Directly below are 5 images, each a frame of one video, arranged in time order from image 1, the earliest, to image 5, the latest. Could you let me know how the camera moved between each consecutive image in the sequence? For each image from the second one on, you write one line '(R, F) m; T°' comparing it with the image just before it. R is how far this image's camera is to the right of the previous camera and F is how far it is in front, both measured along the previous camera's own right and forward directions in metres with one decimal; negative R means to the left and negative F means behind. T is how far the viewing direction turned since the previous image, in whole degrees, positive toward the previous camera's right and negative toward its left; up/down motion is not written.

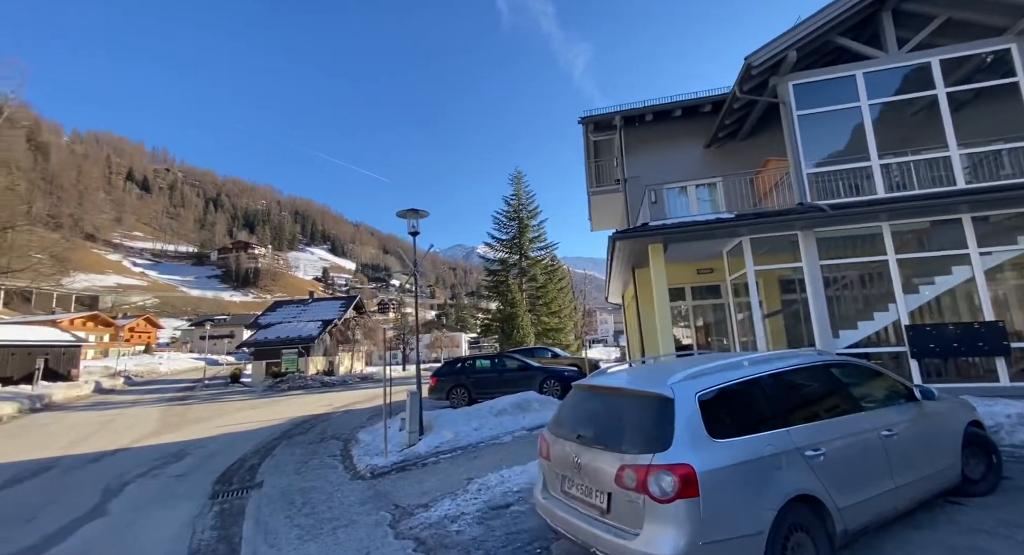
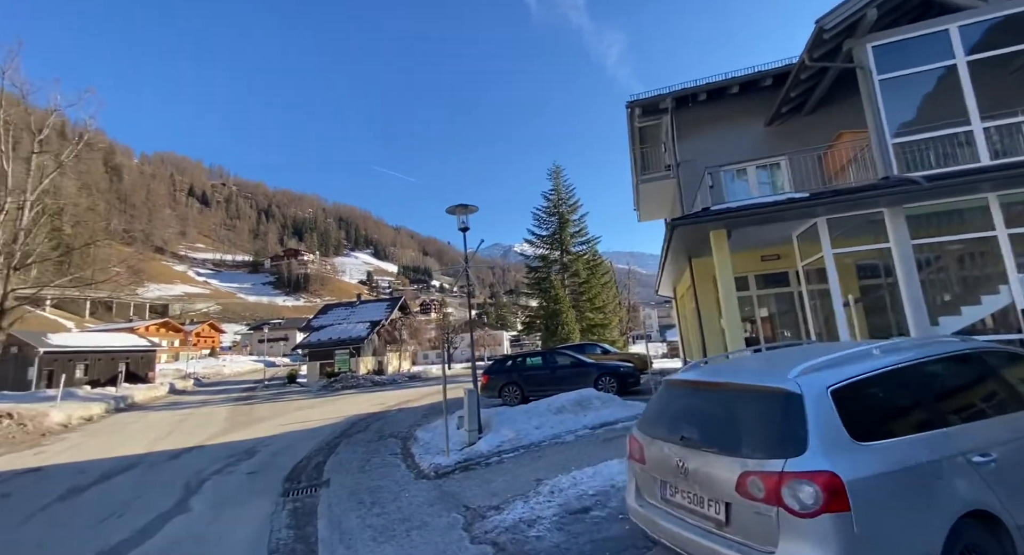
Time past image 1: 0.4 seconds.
(-0.3, +0.2) m; -5°
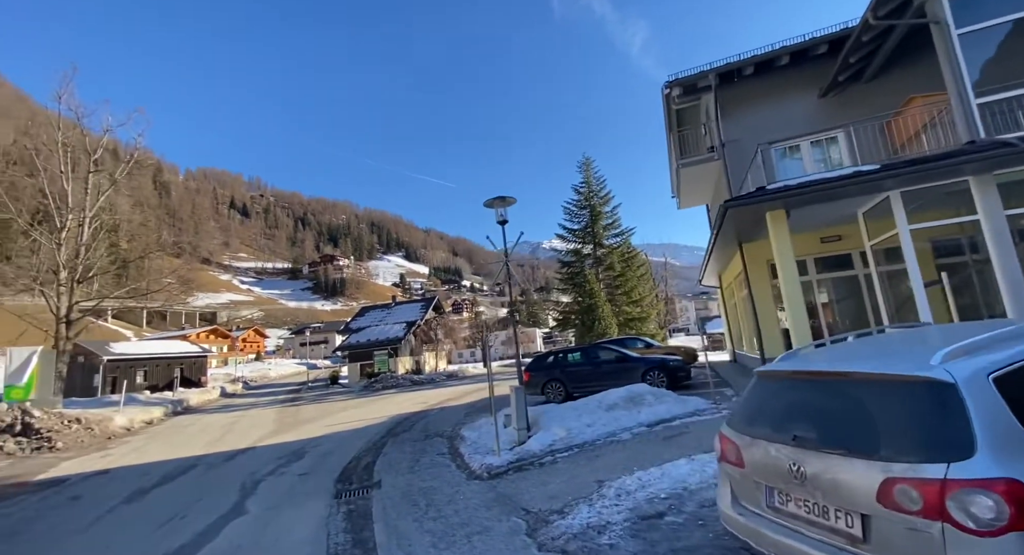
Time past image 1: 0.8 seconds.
(-0.2, +0.3) m; -4°
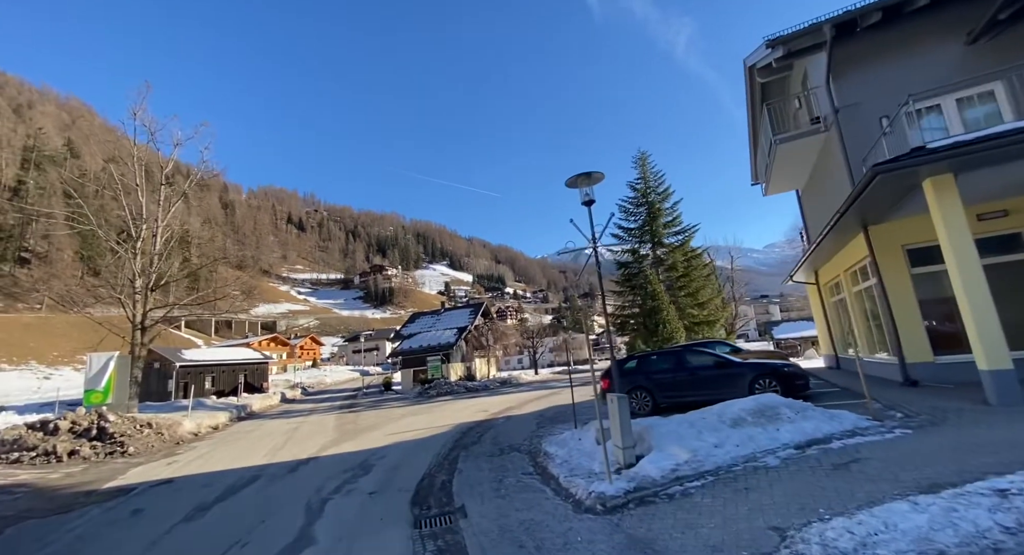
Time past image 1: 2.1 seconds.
(-0.7, +1.1) m; -6°
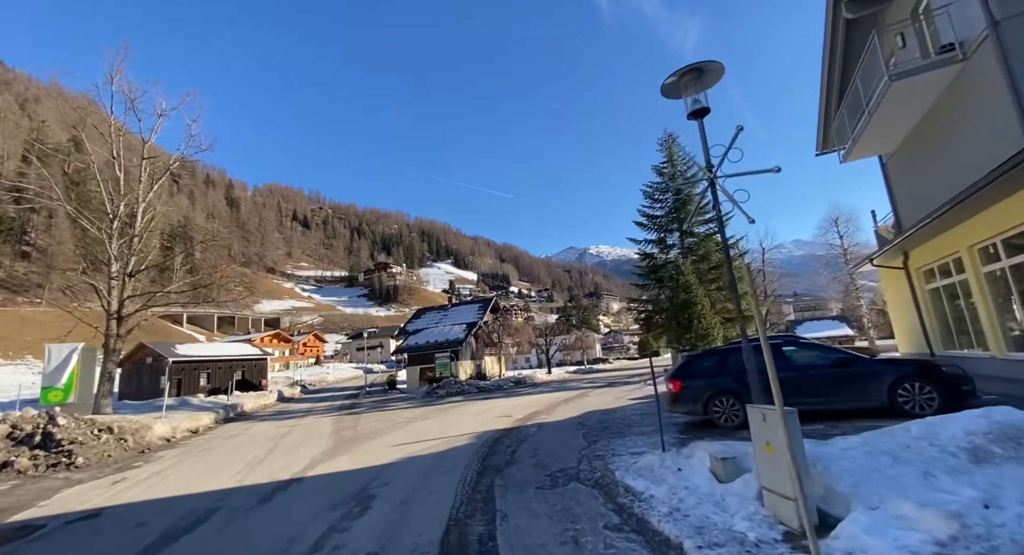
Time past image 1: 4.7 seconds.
(-0.7, +2.4) m; -1°
